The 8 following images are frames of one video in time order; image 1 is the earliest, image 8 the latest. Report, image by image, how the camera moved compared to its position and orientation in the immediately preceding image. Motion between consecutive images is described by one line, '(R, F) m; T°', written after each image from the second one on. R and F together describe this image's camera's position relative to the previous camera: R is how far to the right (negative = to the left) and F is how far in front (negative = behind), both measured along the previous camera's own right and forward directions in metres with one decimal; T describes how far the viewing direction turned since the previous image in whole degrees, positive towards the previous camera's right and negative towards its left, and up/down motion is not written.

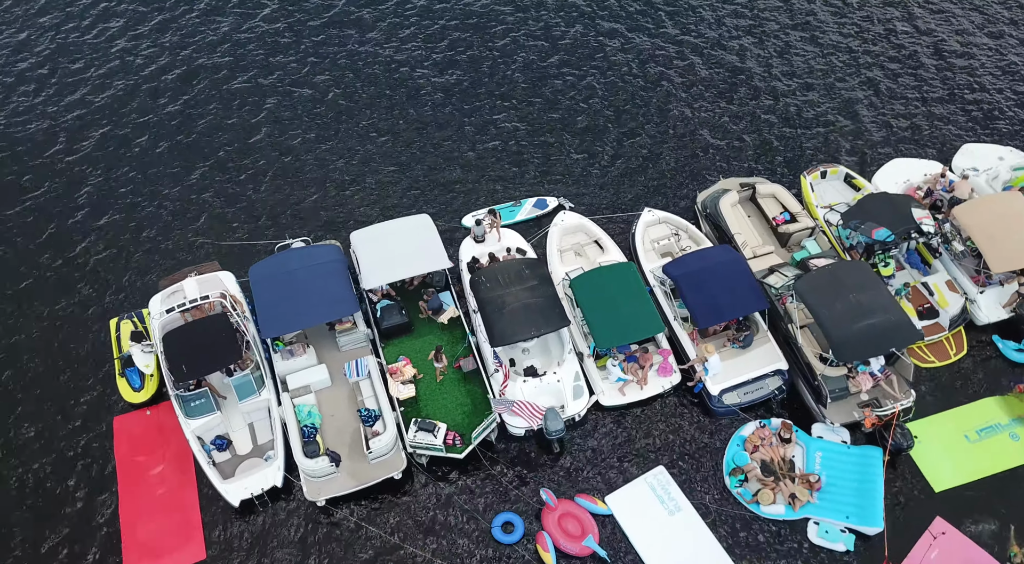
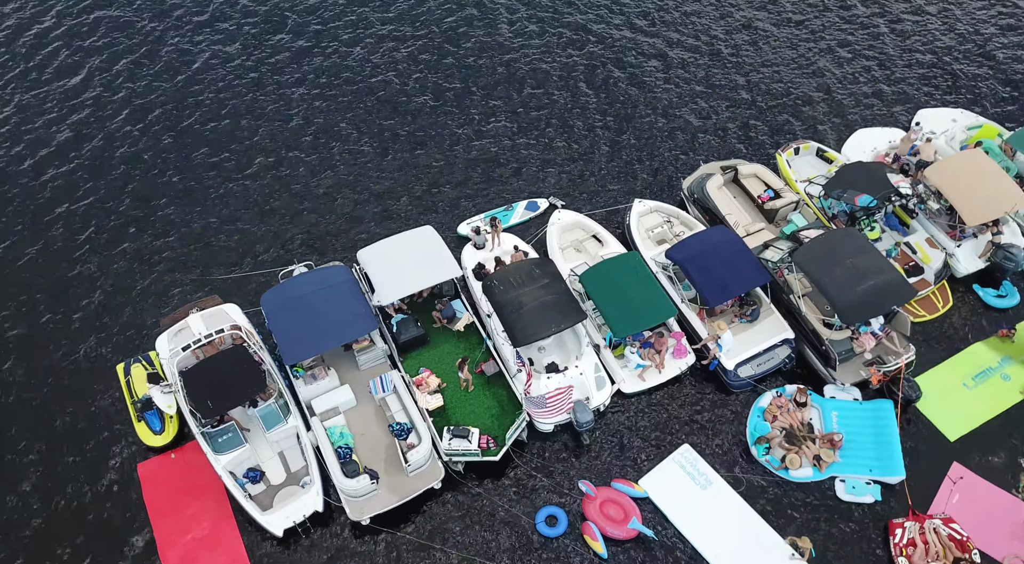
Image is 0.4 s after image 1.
(-3.1, -0.5) m; +4°
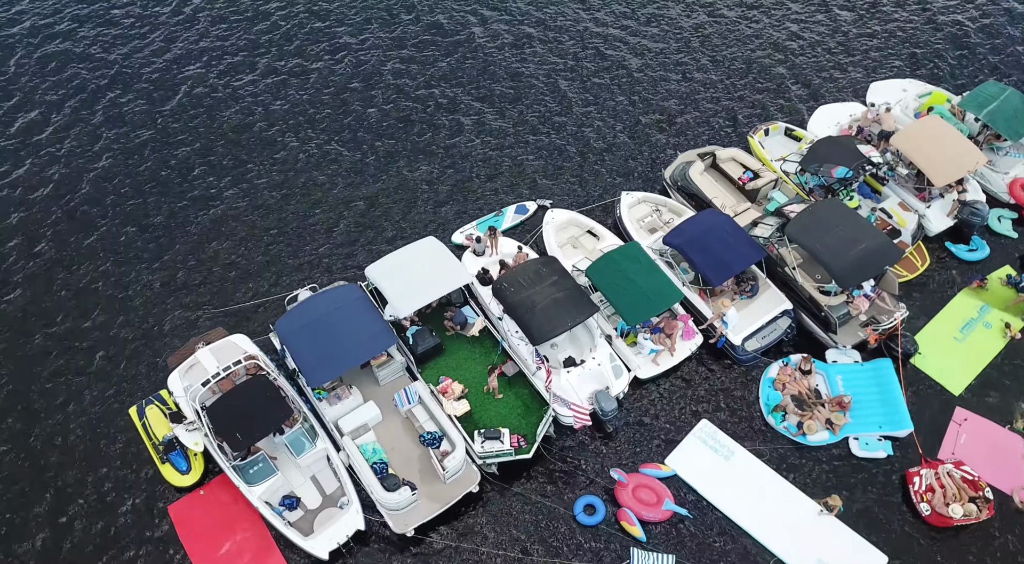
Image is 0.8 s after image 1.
(-3.1, -0.5) m; +4°
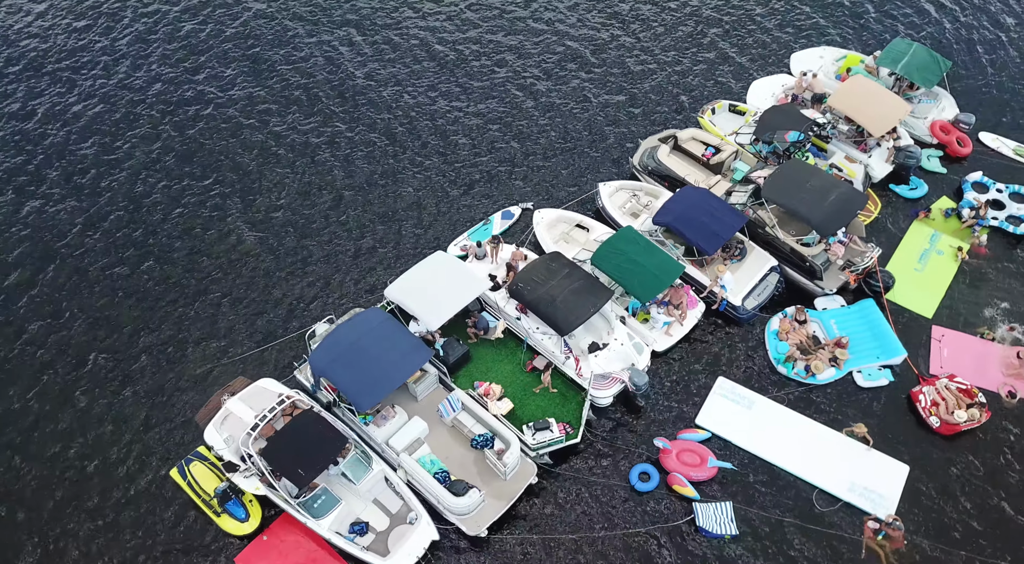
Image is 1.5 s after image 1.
(-5.3, -1.1) m; +7°
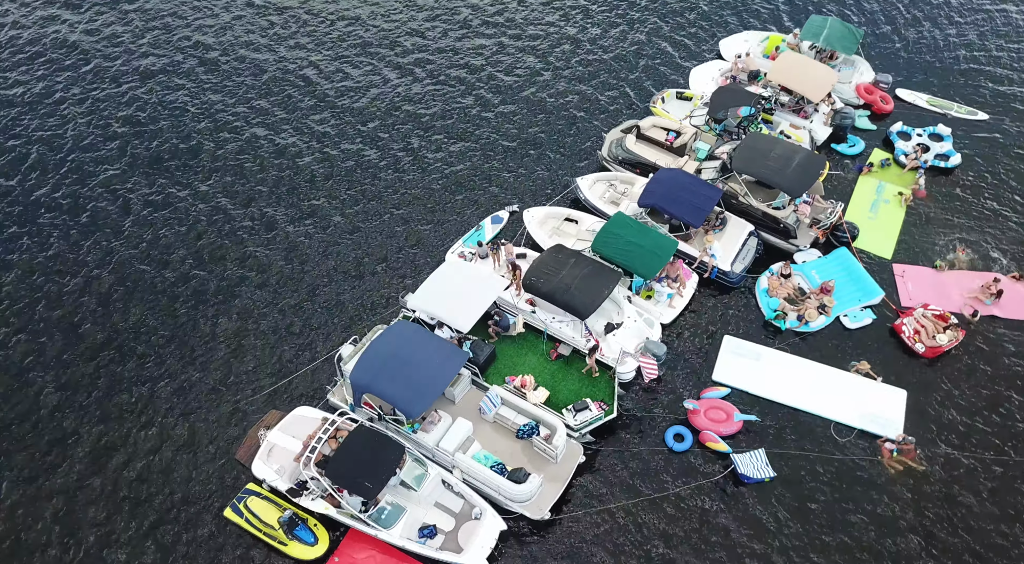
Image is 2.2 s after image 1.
(-5.1, -1.4) m; +7°
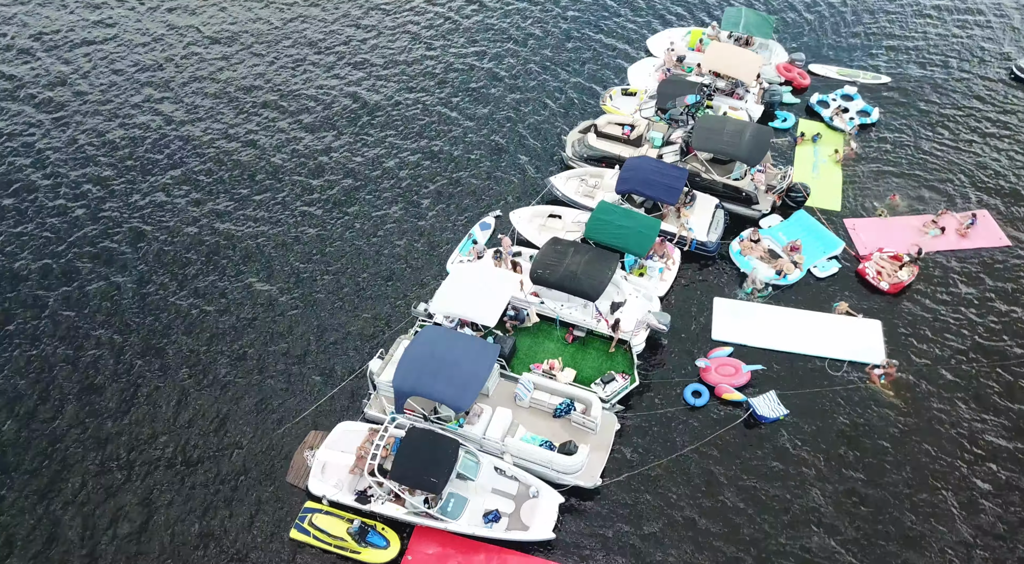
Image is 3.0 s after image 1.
(-5.4, -2.1) m; +7°
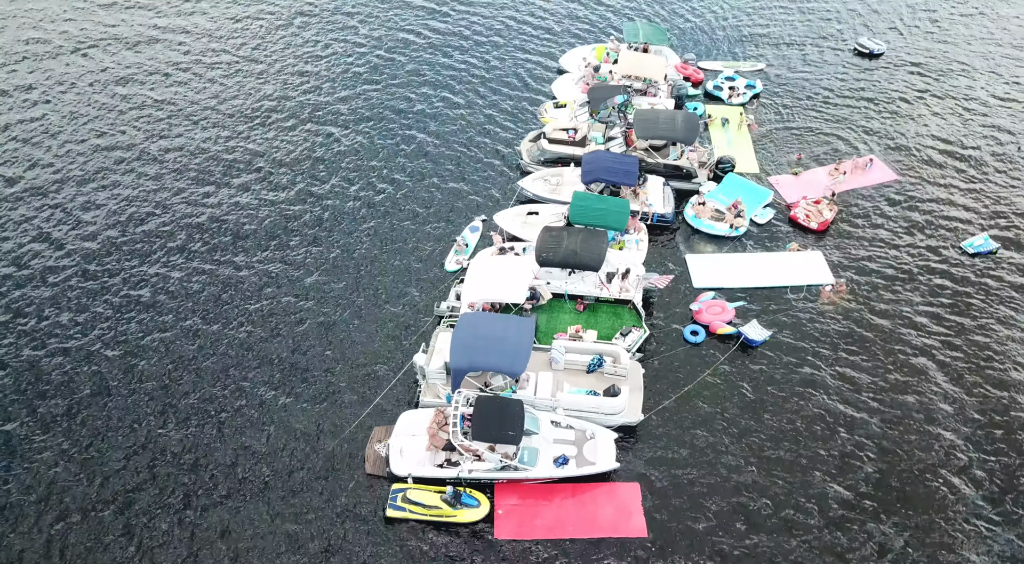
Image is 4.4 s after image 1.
(-8.5, -4.8) m; +10°
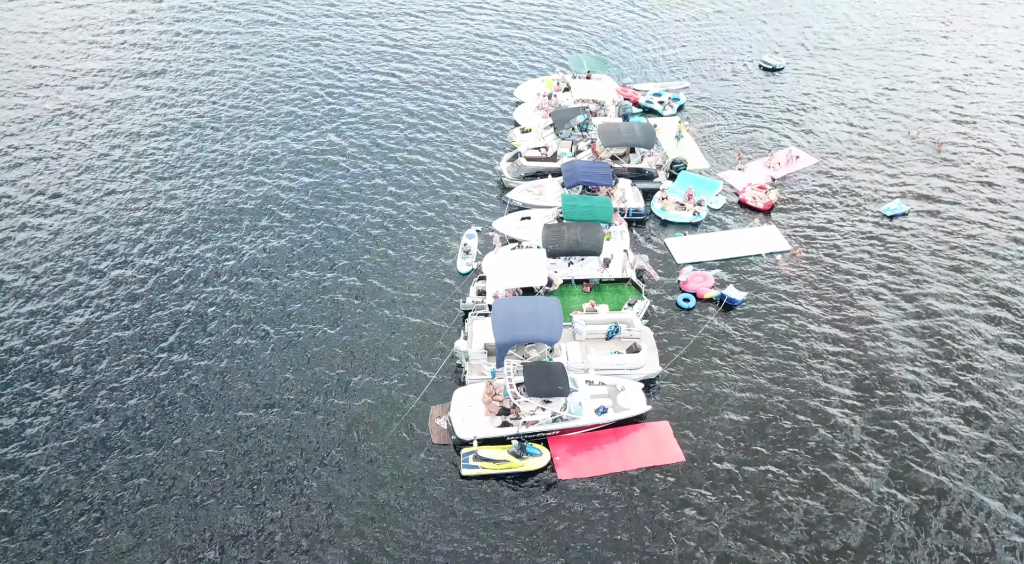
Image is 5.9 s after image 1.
(-7.8, -6.2) m; +7°
